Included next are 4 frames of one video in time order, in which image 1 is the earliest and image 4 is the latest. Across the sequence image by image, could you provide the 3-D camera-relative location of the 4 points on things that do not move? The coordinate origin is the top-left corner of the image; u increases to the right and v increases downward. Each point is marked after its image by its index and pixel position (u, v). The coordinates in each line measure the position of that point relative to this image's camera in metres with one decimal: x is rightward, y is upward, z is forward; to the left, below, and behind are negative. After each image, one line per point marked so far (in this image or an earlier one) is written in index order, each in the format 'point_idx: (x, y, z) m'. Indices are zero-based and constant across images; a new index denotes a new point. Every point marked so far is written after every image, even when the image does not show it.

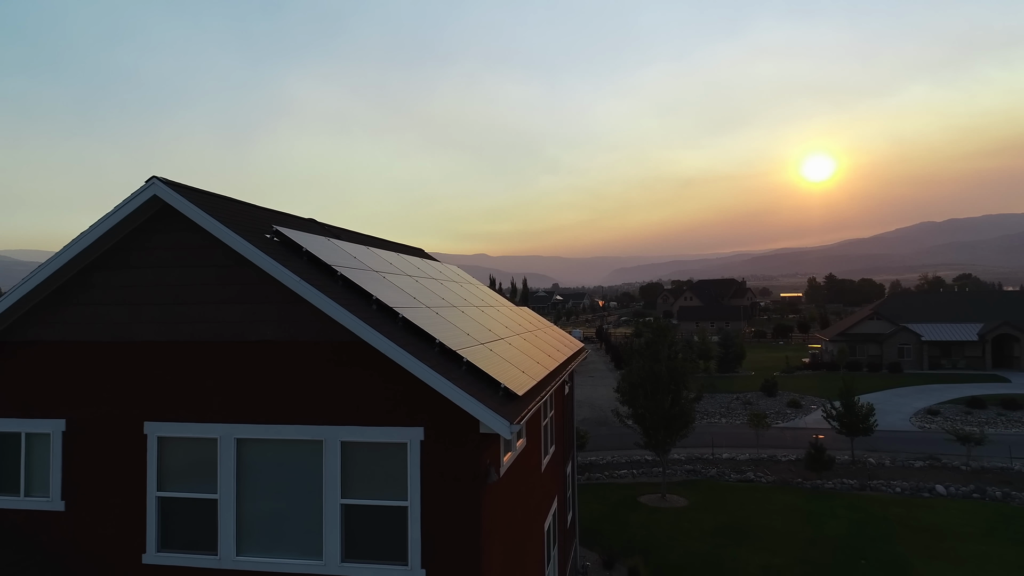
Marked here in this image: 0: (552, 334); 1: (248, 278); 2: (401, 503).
0: (+1.2, -1.5, +18.3) m
1: (-3.4, +0.1, +7.4) m
2: (-1.3, -2.6, +7.0) m
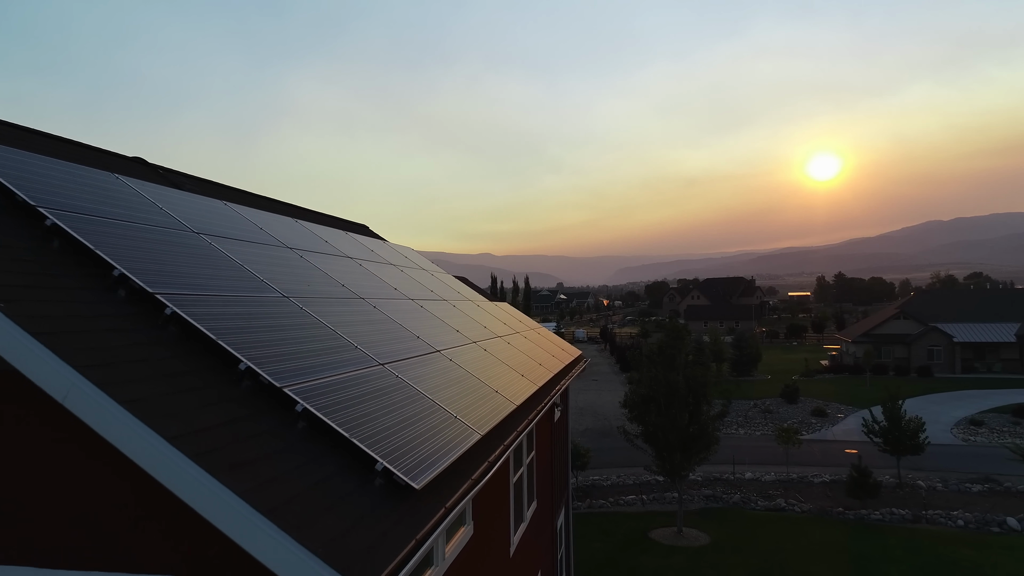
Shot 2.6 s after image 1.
0: (+0.7, -1.2, +14.3) m
1: (-4.1, +0.3, +3.5) m
2: (-2.0, -2.4, +2.9) m
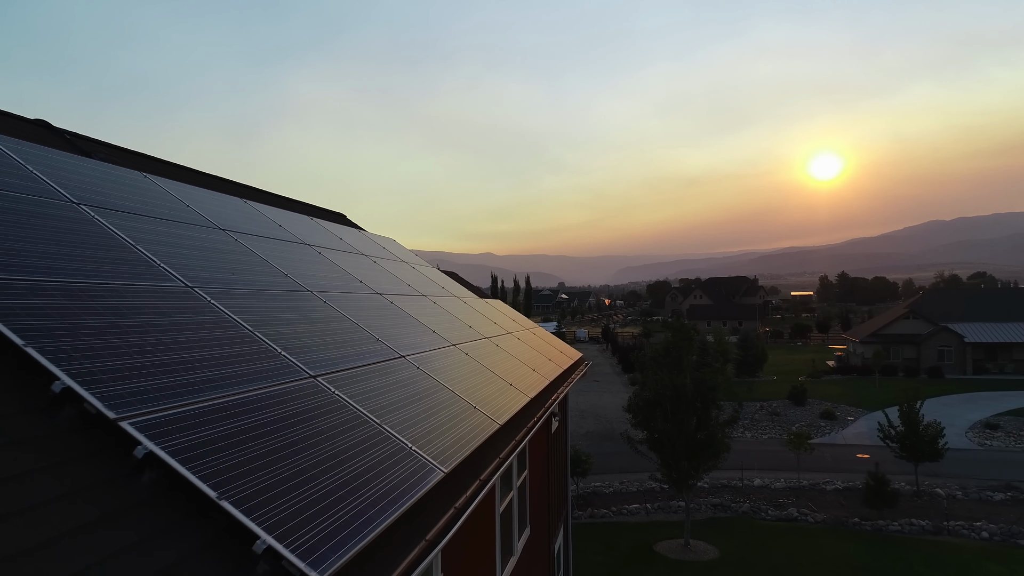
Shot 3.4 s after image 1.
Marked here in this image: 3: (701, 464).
0: (+0.5, -1.1, +13.1) m
1: (-4.2, +0.4, +2.3) m
2: (-2.1, -2.3, +1.8) m
3: (+6.3, -5.9, +19.2) m
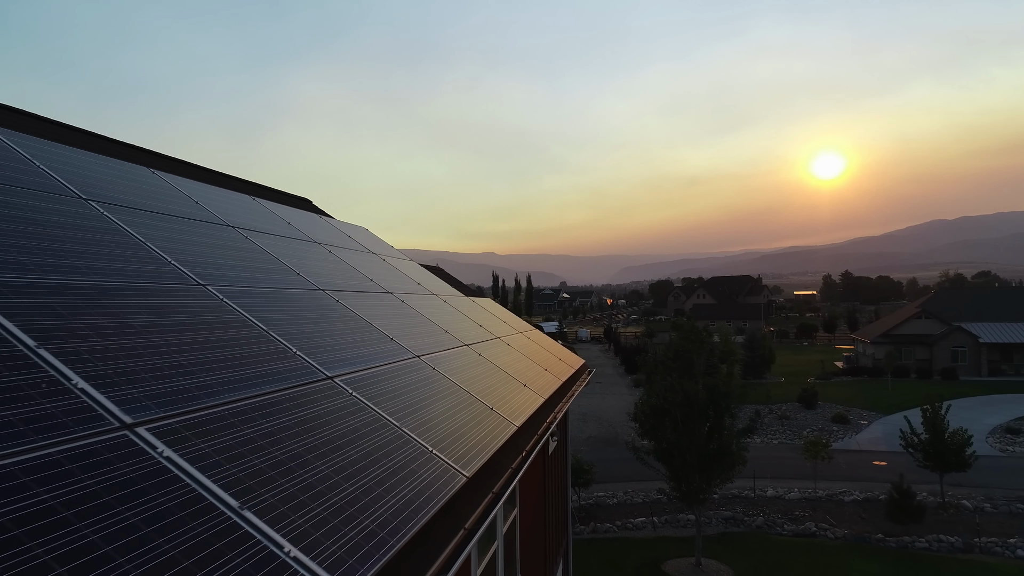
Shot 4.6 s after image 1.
0: (+0.4, -1.1, +11.6) m
1: (-4.4, +0.5, +0.8) m
2: (-2.3, -2.3, +0.3) m
3: (+6.2, -5.9, +17.7) m
